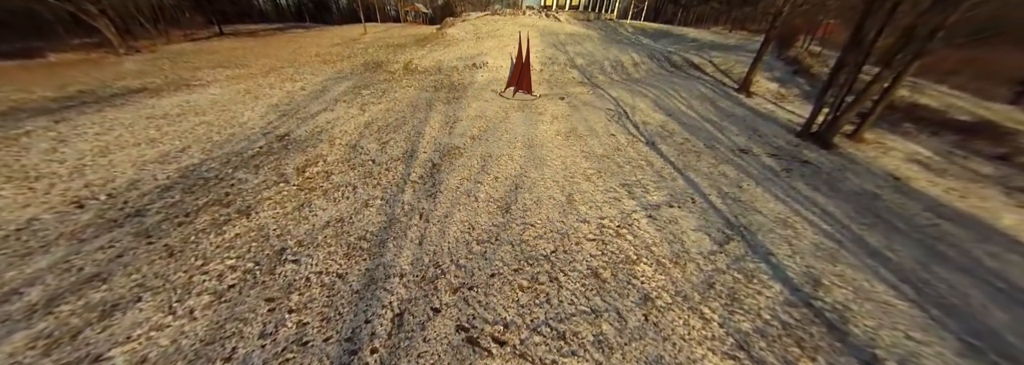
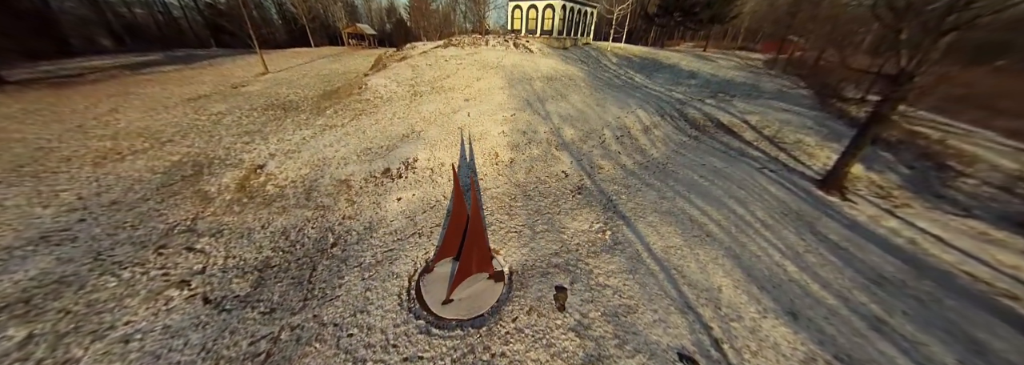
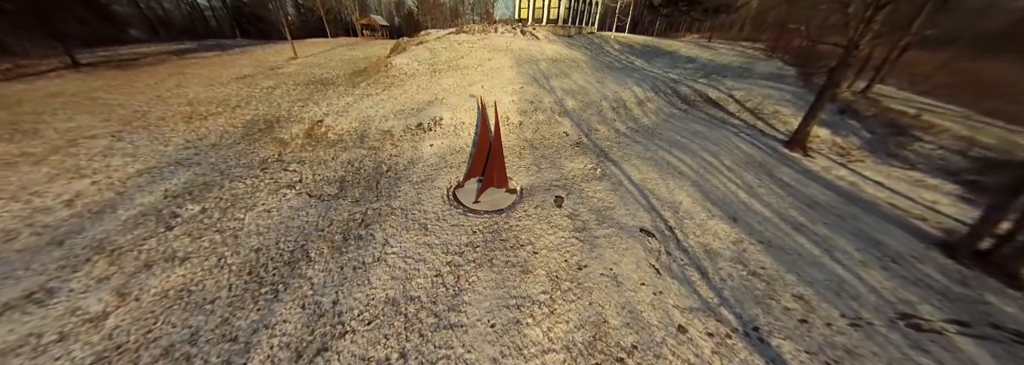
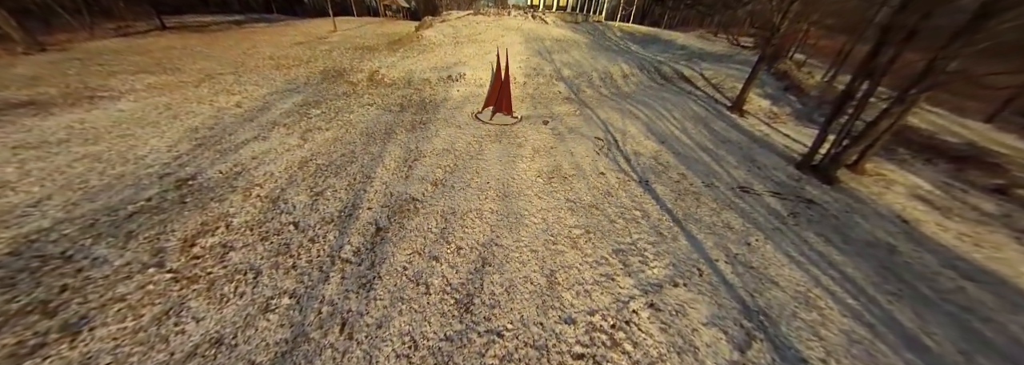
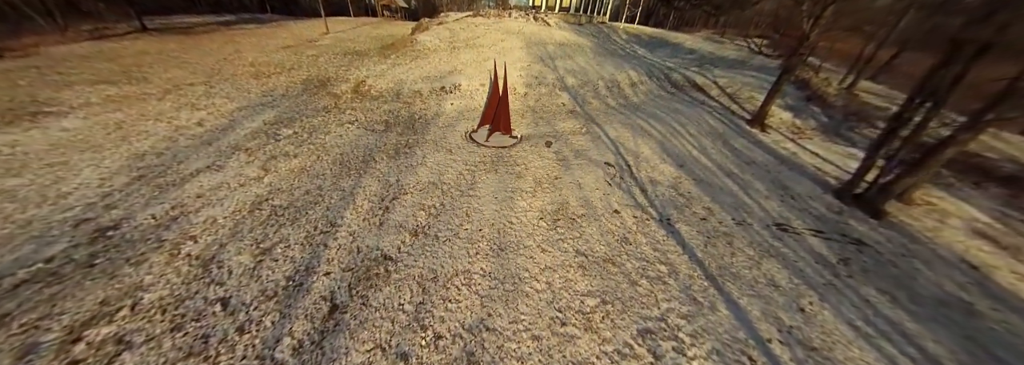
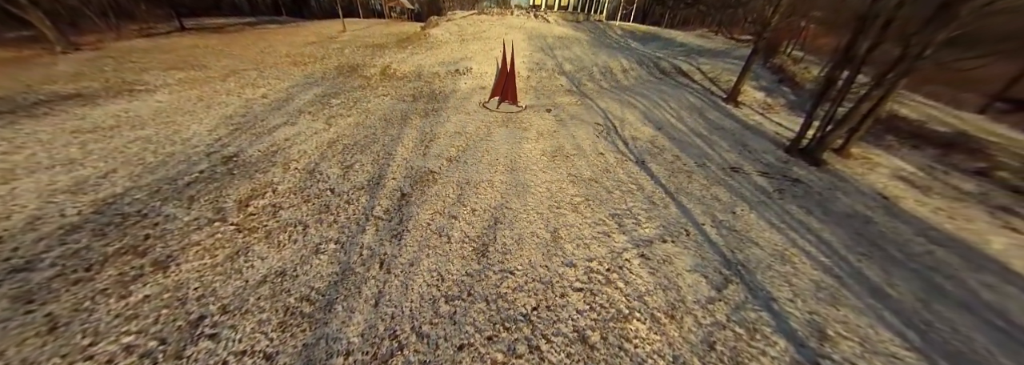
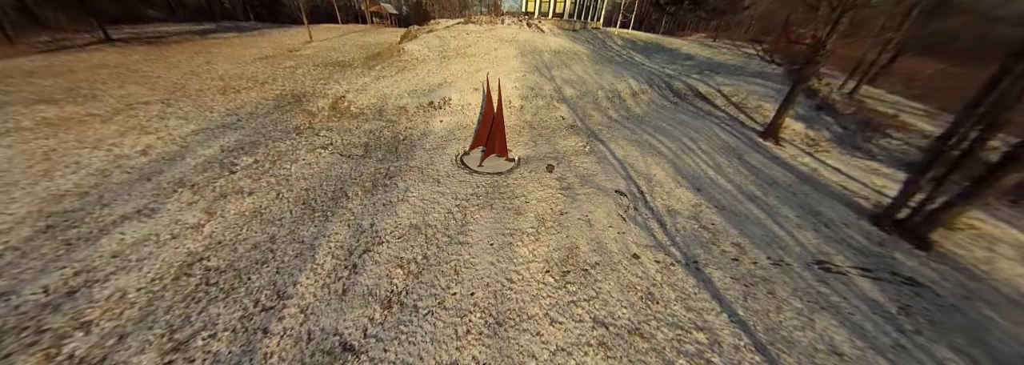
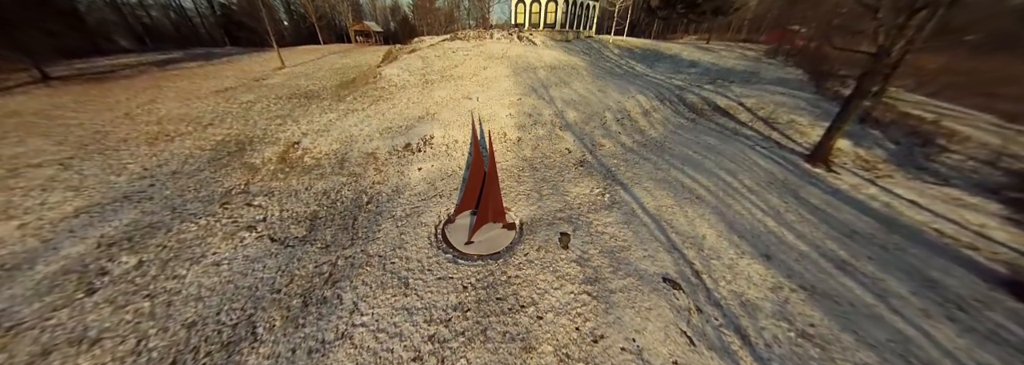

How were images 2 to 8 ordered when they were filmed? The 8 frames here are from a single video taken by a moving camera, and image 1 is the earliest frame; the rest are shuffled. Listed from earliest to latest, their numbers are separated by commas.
6, 4, 5, 7, 3, 8, 2
